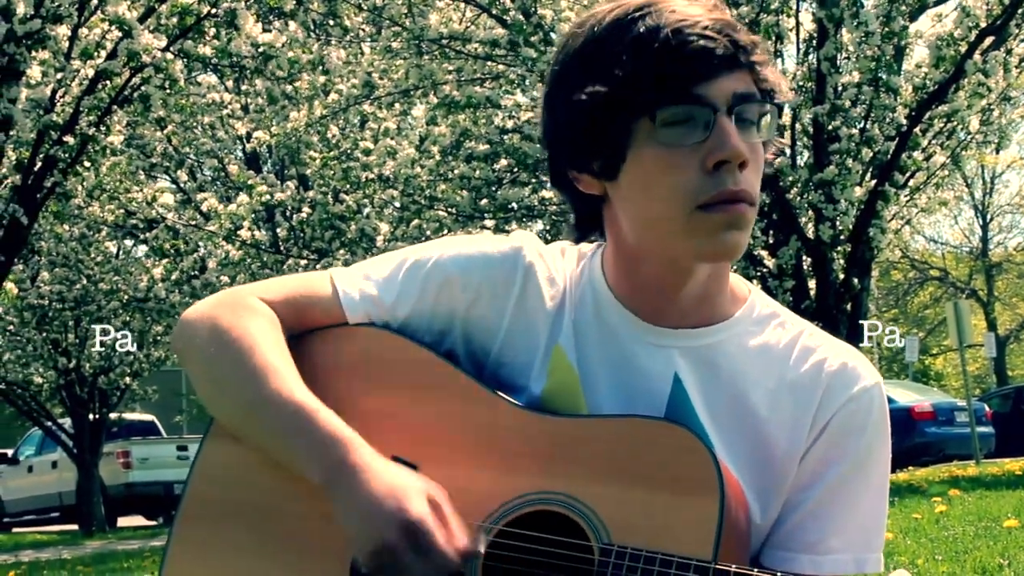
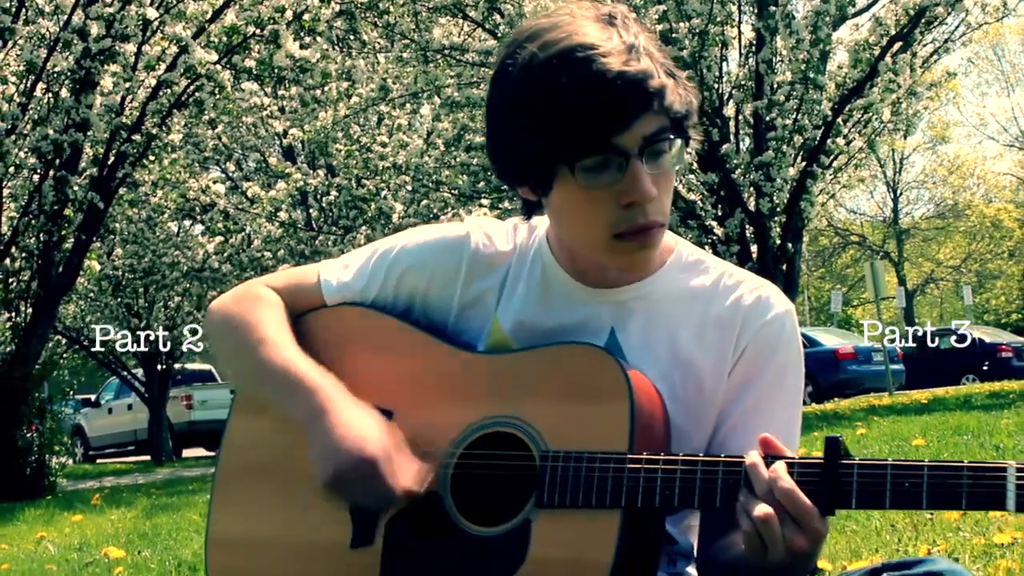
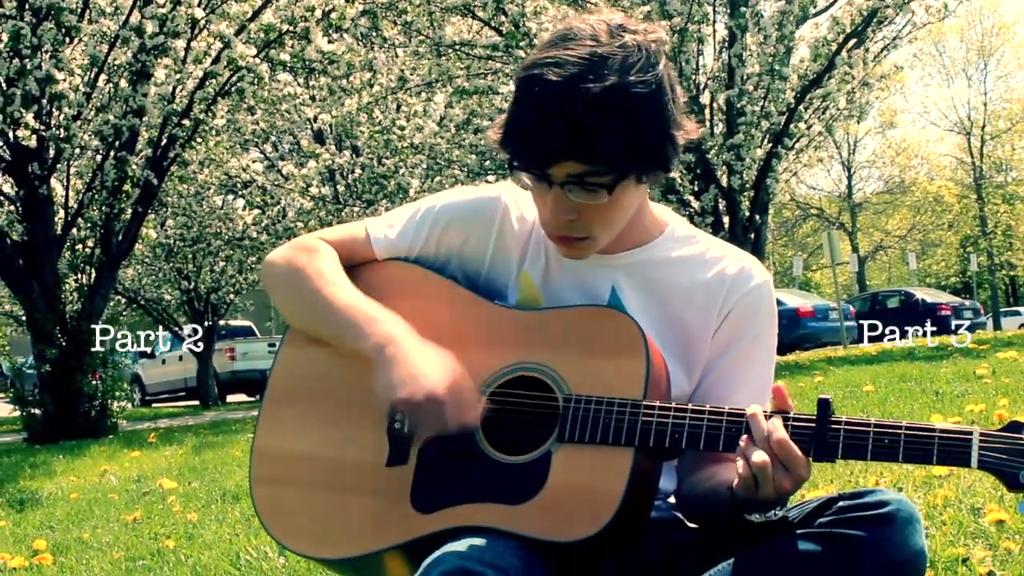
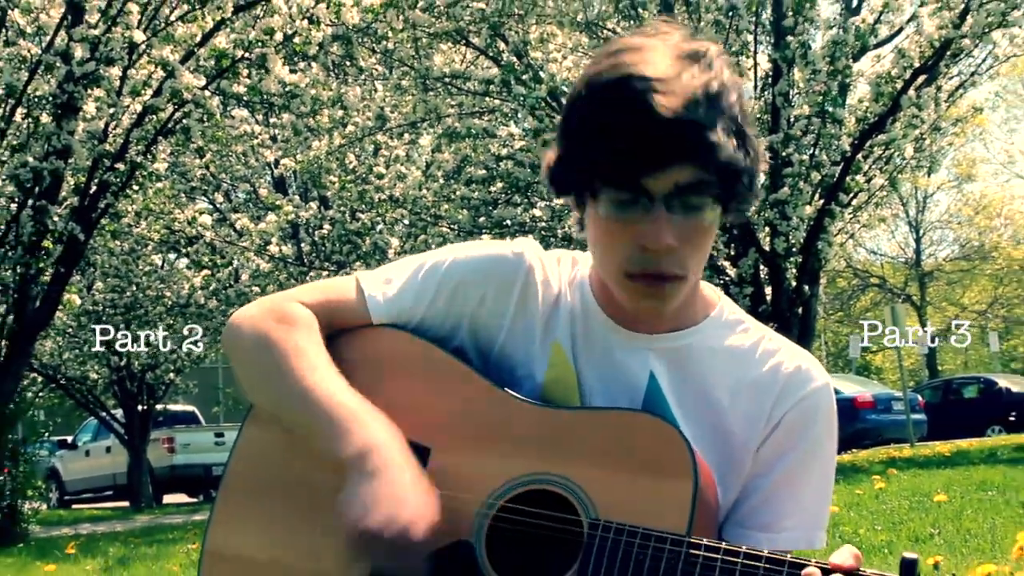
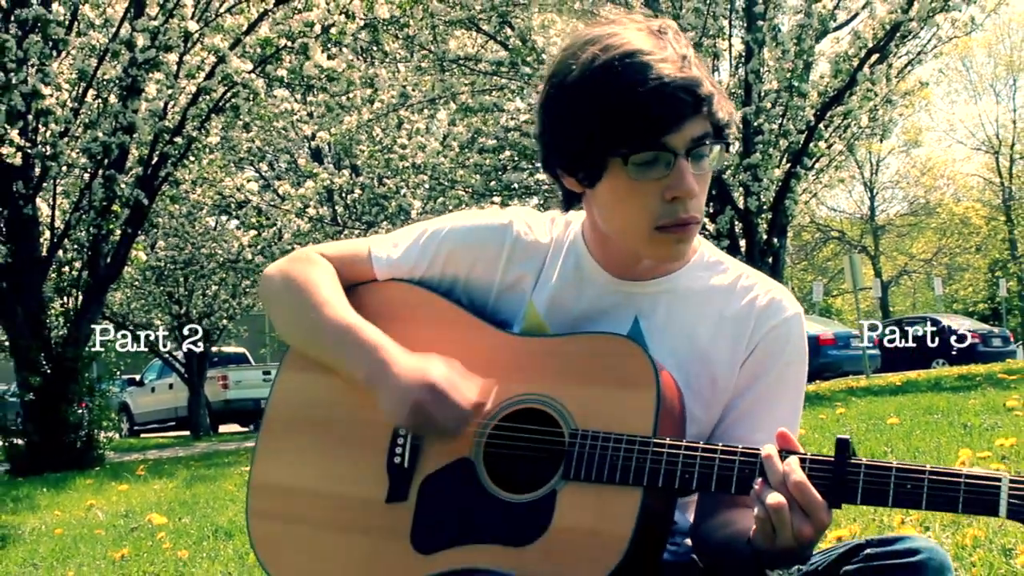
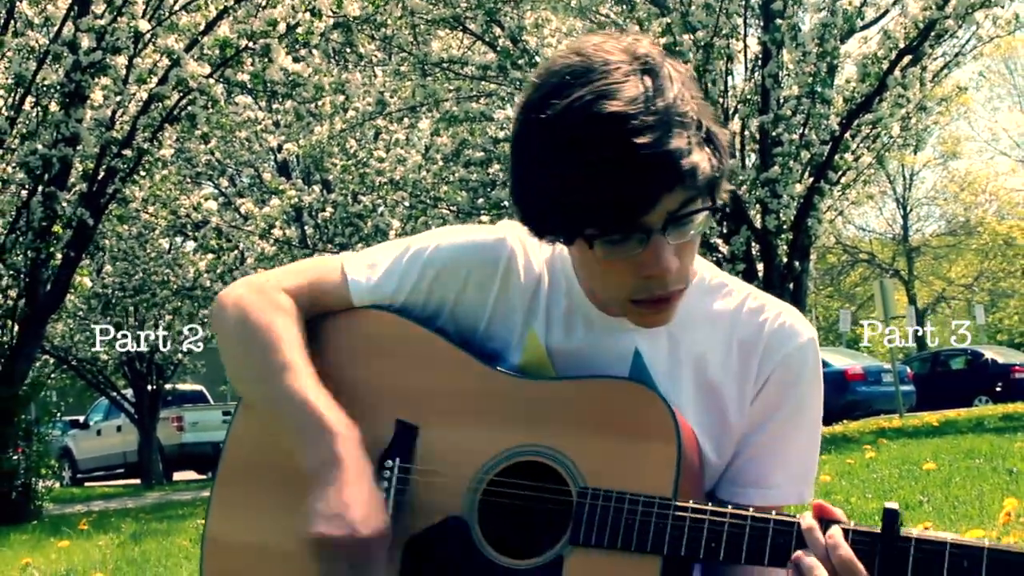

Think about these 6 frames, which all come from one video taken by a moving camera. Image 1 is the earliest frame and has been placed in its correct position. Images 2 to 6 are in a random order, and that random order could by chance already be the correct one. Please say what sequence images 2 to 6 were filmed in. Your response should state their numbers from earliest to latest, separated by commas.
4, 6, 2, 5, 3
